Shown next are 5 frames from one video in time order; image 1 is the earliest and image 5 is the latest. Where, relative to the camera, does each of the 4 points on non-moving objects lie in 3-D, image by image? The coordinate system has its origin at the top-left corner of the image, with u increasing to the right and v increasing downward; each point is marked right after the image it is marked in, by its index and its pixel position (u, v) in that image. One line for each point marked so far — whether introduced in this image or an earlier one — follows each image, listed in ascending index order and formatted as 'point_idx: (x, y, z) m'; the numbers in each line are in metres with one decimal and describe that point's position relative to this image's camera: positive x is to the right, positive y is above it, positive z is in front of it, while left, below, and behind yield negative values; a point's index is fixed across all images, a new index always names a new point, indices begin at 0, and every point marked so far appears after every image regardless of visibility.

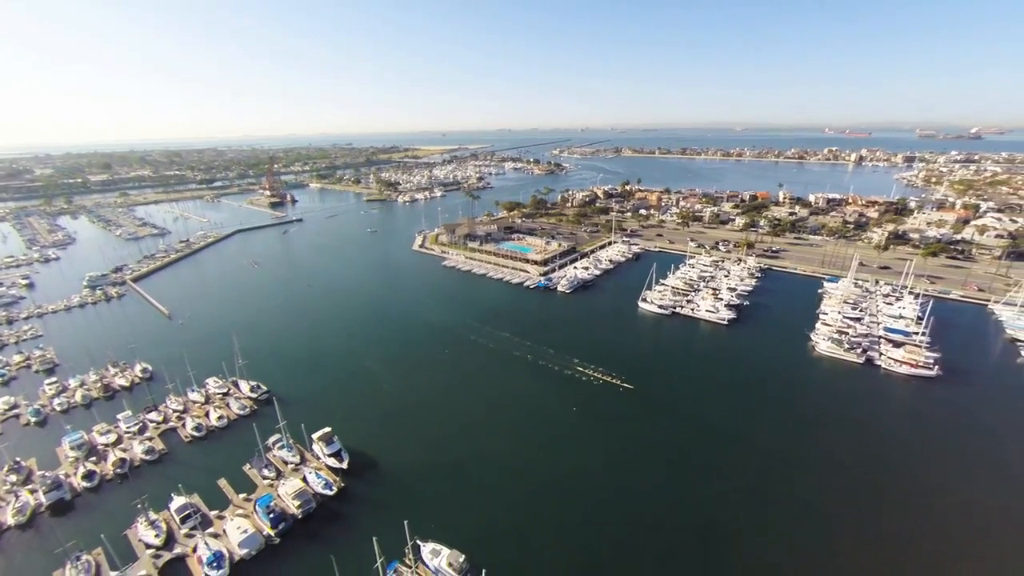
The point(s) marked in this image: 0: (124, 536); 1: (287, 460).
0: (-13.9, -8.9, +15.3) m
1: (-9.8, -7.4, +18.4) m
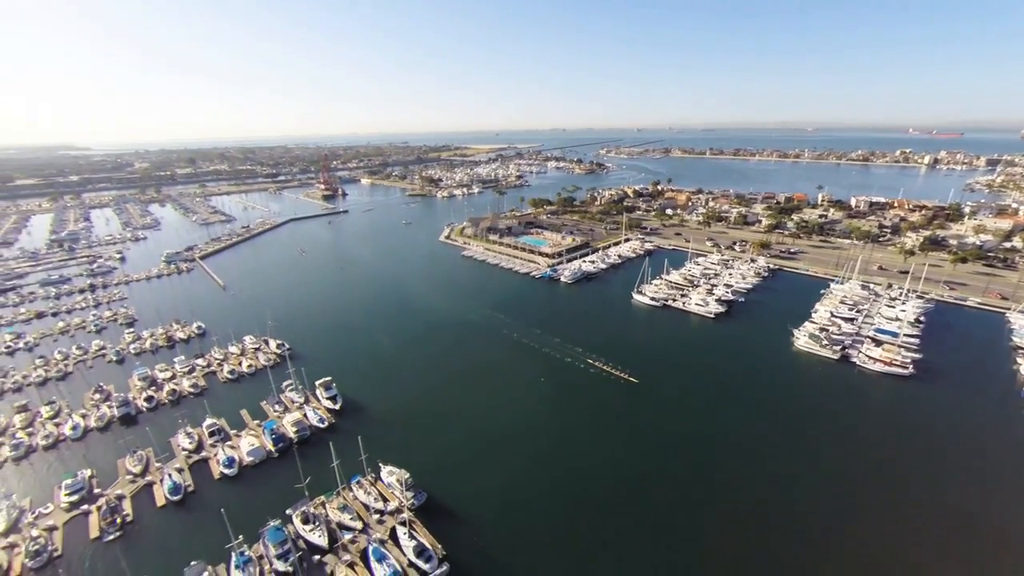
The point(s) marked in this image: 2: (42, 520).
0: (-16.1, -7.2, +19.9) m
1: (-11.6, -5.9, +22.5) m
2: (-17.5, -8.6, +16.0) m
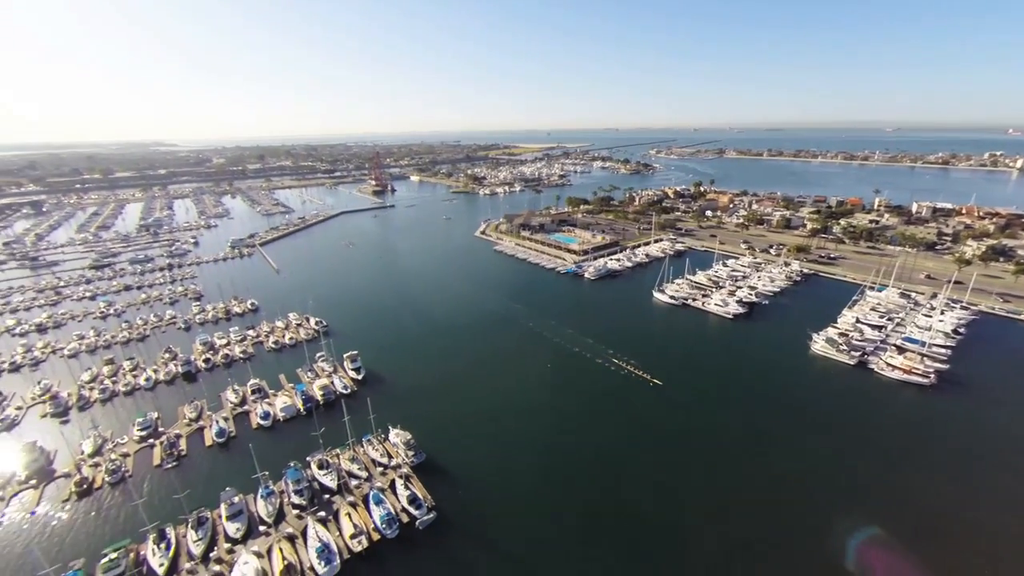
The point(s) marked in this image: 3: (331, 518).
0: (-16.0, -5.9, +23.3) m
1: (-11.2, -4.8, +25.4) m
2: (-18.0, -7.3, +19.5) m
3: (-6.7, -8.5, +15.8) m
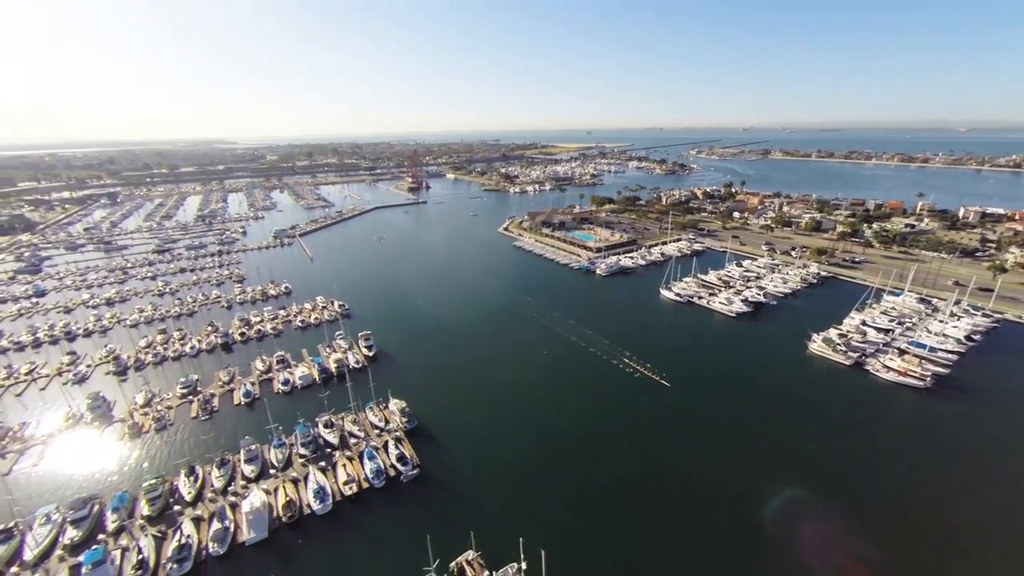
0: (-16.3, -4.8, +26.5) m
1: (-11.3, -3.8, +28.1) m
2: (-18.6, -6.1, +22.9) m
3: (-7.8, -7.7, +18.2) m
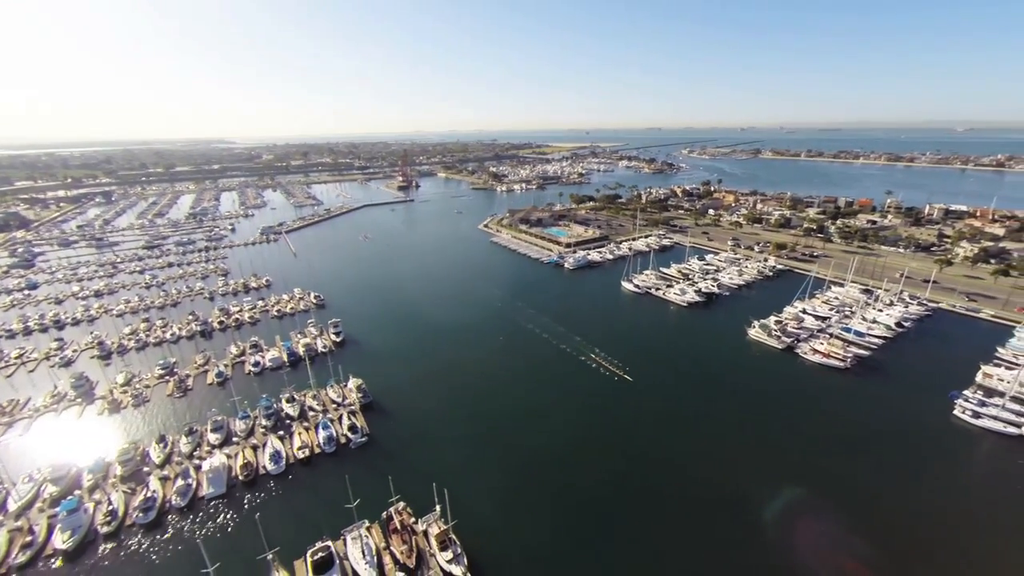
0: (-19.1, -4.1, +28.4) m
1: (-14.1, -3.1, +30.0) m
2: (-21.4, -5.4, +24.8) m
3: (-10.6, -7.0, +20.1) m
